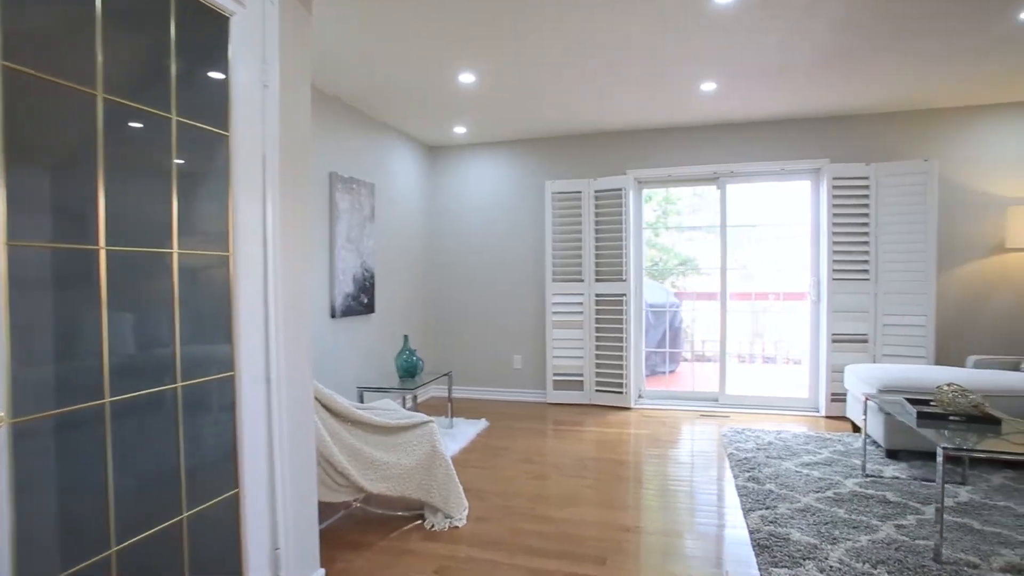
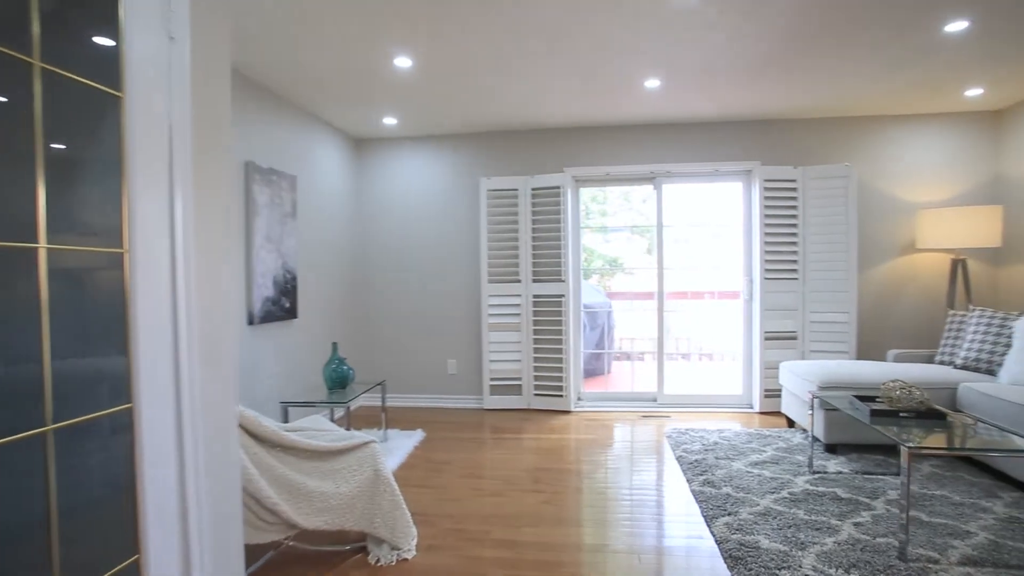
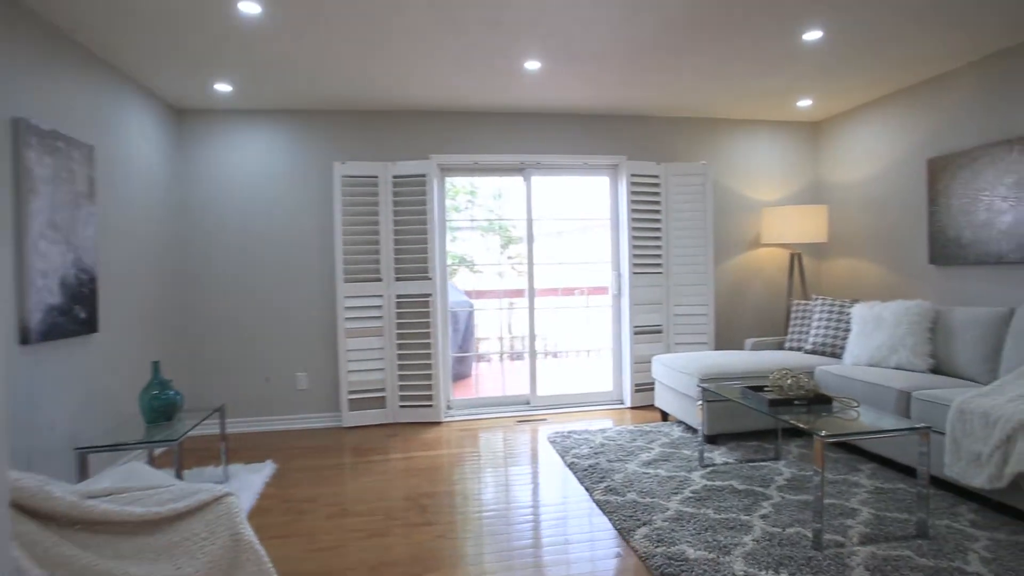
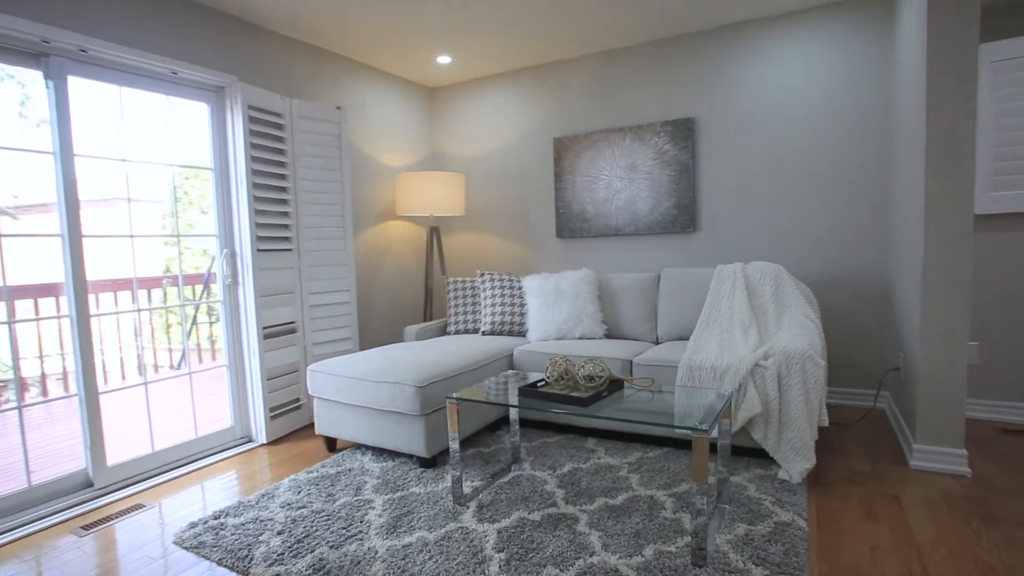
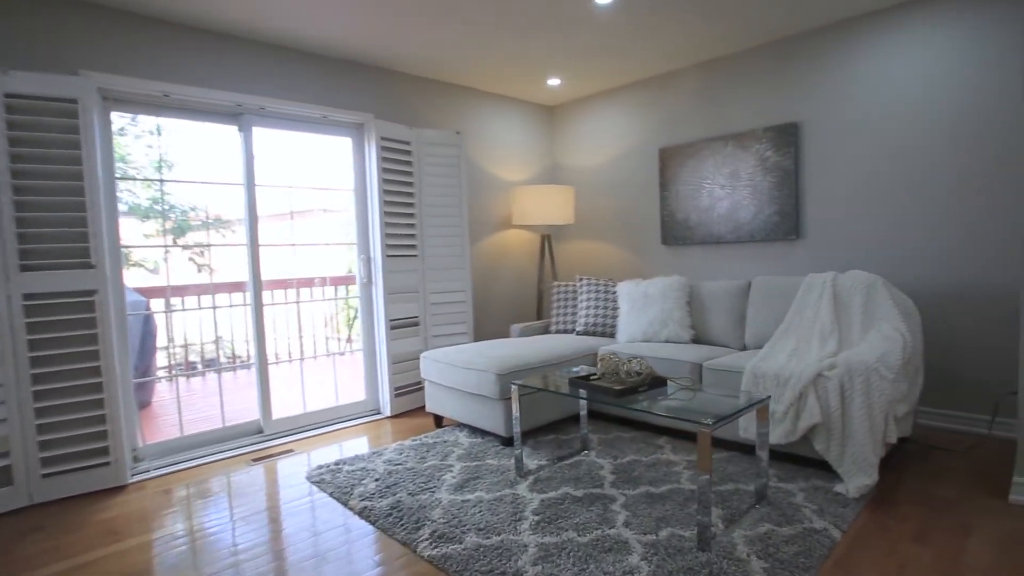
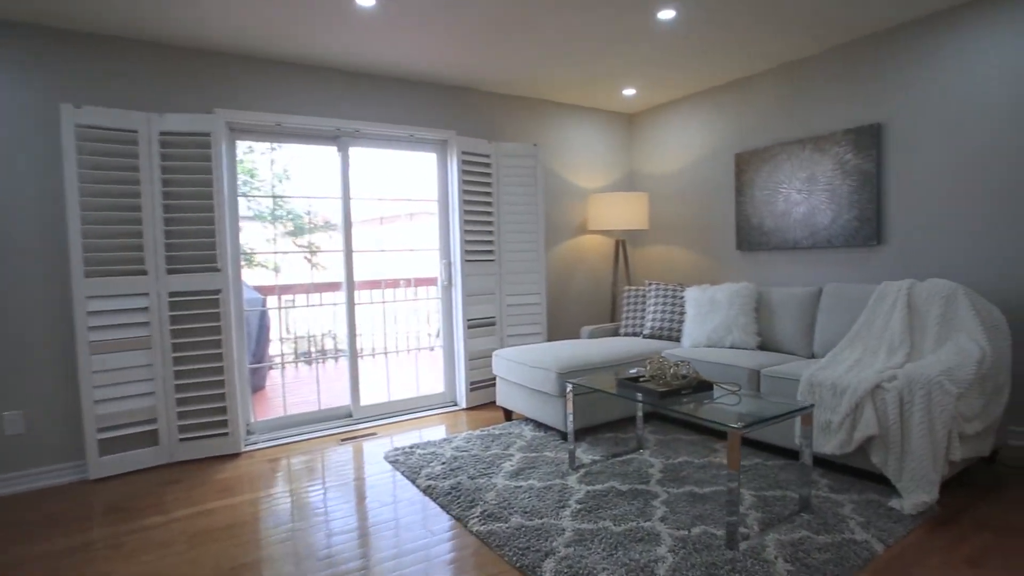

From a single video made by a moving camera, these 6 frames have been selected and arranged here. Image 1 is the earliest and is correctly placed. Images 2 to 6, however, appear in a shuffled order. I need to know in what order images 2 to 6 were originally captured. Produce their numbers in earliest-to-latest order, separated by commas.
2, 3, 6, 5, 4
